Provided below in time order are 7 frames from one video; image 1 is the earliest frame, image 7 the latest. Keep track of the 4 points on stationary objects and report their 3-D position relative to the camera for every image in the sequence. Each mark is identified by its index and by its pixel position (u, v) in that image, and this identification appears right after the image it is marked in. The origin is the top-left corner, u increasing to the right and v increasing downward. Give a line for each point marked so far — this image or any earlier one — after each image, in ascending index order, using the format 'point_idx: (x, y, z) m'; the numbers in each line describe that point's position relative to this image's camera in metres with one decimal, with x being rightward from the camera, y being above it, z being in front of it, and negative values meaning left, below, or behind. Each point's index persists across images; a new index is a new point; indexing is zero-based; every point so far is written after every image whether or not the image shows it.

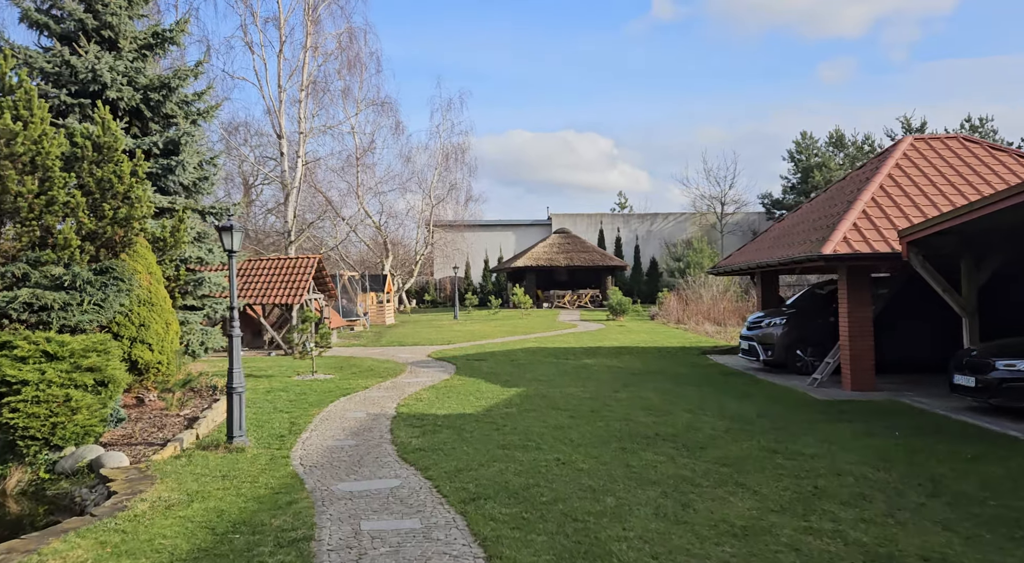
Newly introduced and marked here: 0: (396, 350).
0: (-3.0, -1.8, +18.0) m
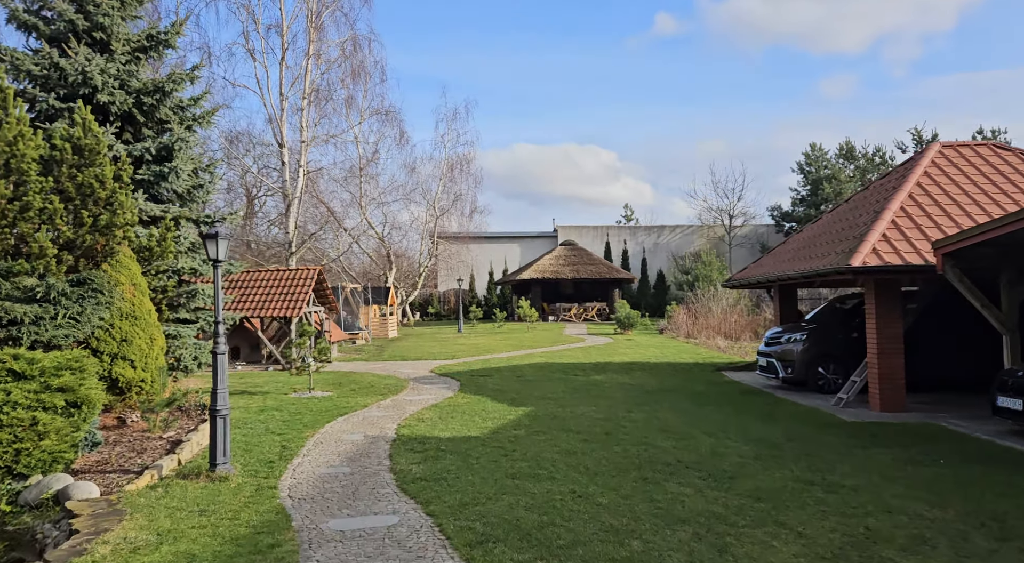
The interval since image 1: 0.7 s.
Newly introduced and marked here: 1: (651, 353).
0: (-2.8, -2.1, +17.4) m
1: (+3.8, -2.0, +19.1) m
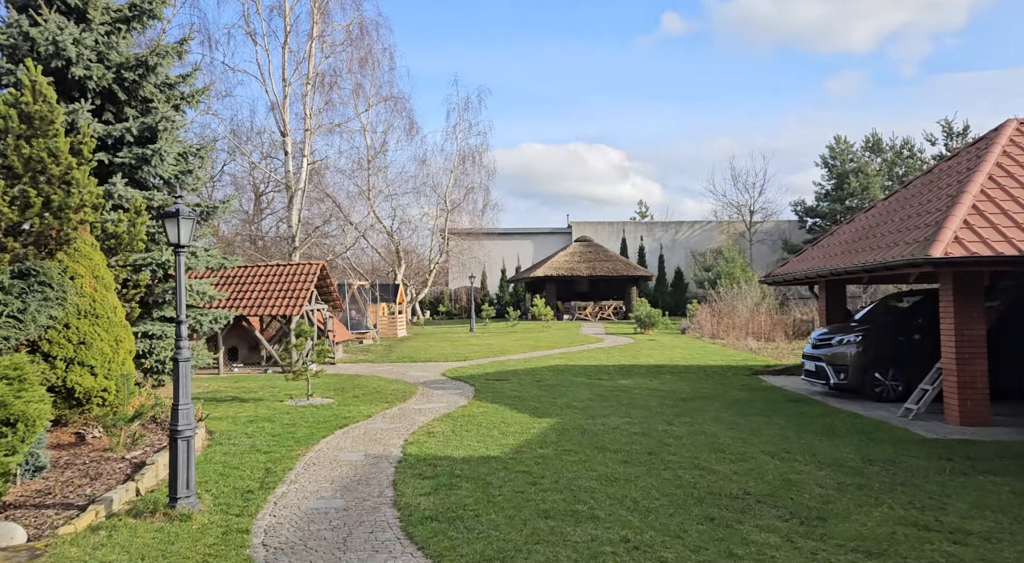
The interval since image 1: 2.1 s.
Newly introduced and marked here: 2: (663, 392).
0: (-2.4, -2.0, +16.2) m
1: (+4.2, -1.9, +17.8) m
2: (+2.6, -1.9, +12.0) m
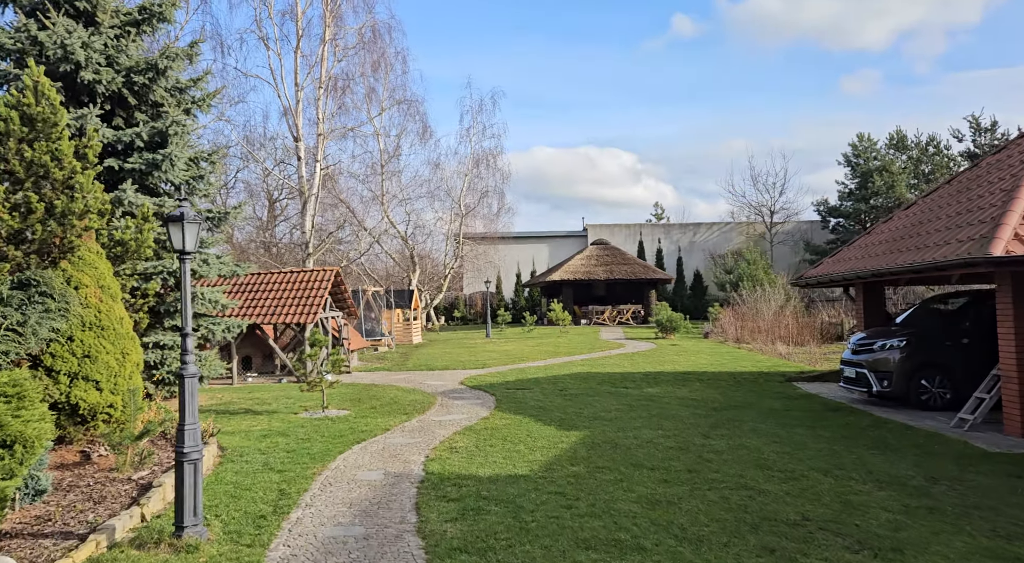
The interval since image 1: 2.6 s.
0: (-2.0, -2.1, +15.7) m
1: (+4.7, -1.9, +17.2) m
2: (+3.0, -2.0, +11.5) m
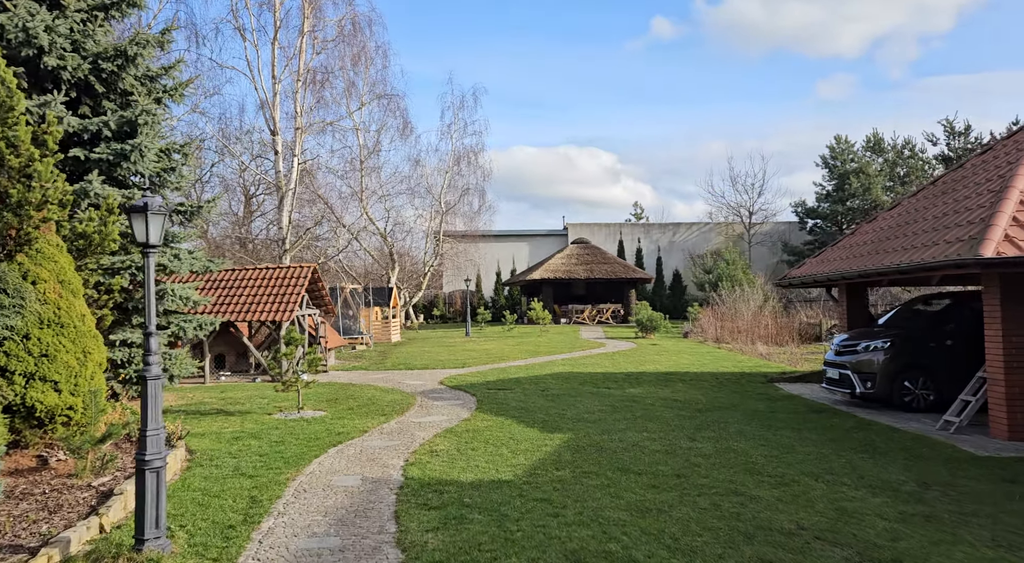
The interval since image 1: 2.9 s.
0: (-2.4, -2.1, +15.4) m
1: (+4.2, -1.9, +17.1) m
2: (+2.7, -2.0, +11.3) m
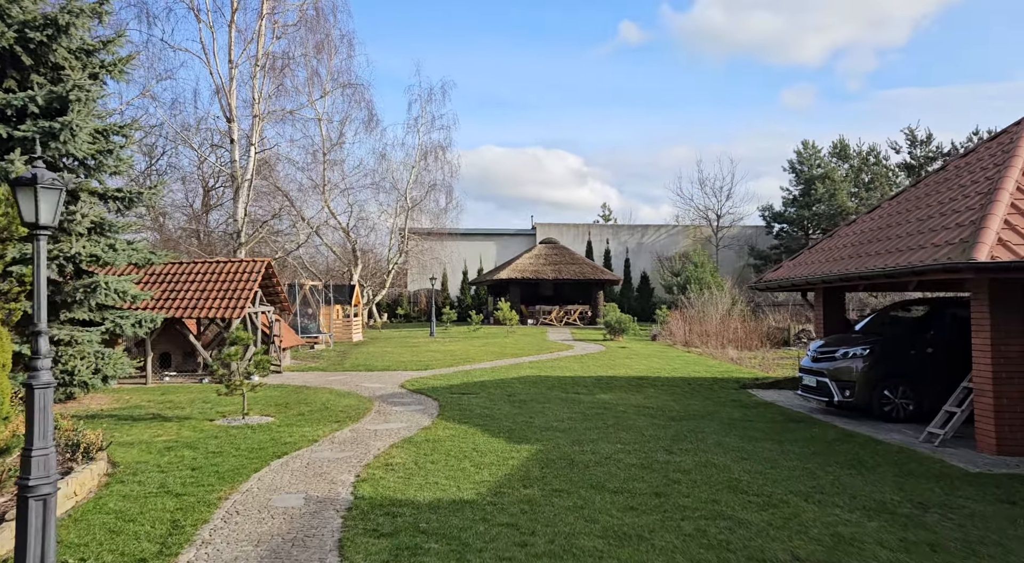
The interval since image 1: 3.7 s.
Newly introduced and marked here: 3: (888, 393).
0: (-3.1, -2.0, +14.6) m
1: (+3.4, -2.0, +16.6) m
2: (+2.1, -2.0, +10.8) m
3: (+5.4, -1.6, +10.1) m
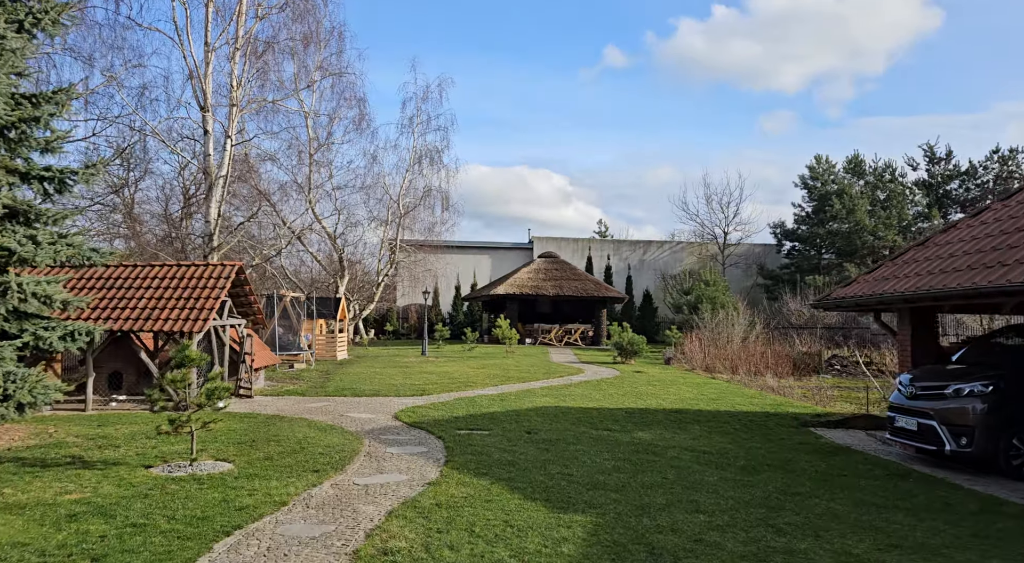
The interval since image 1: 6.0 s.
0: (-2.9, -2.2, +12.3) m
1: (+3.6, -2.3, +14.5) m
2: (+2.4, -2.1, +8.6) m
3: (+5.8, -1.8, +8.0) m
